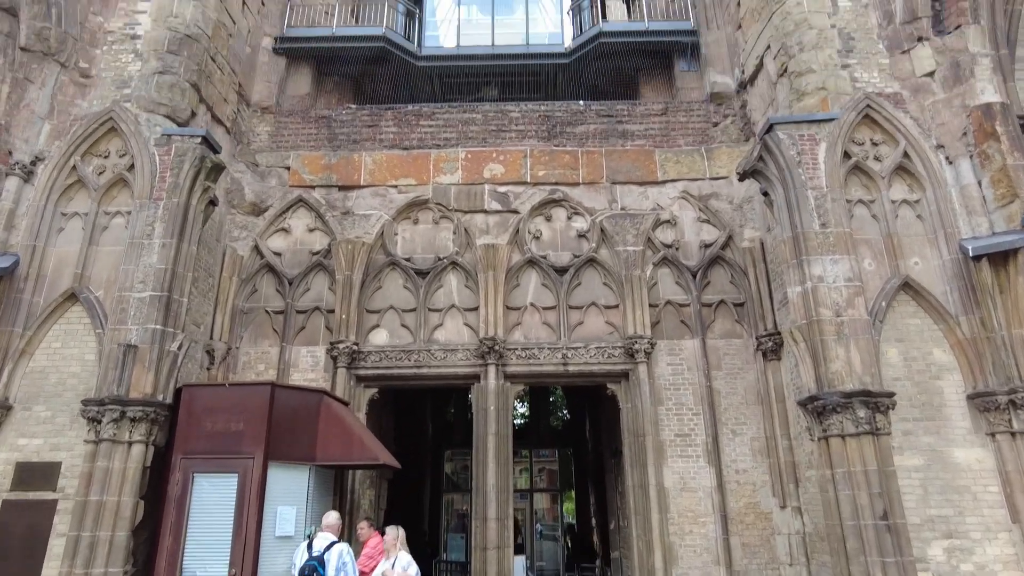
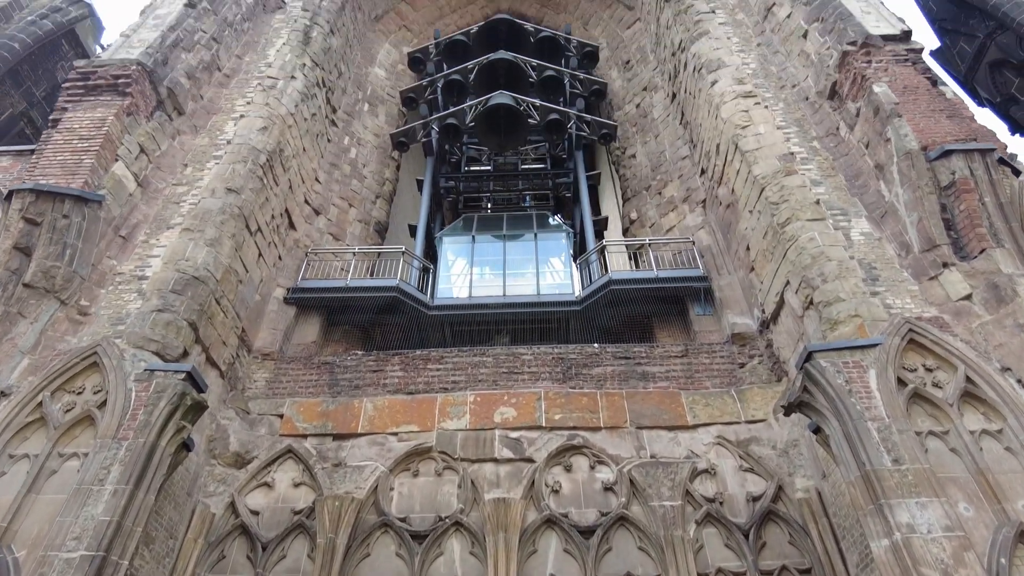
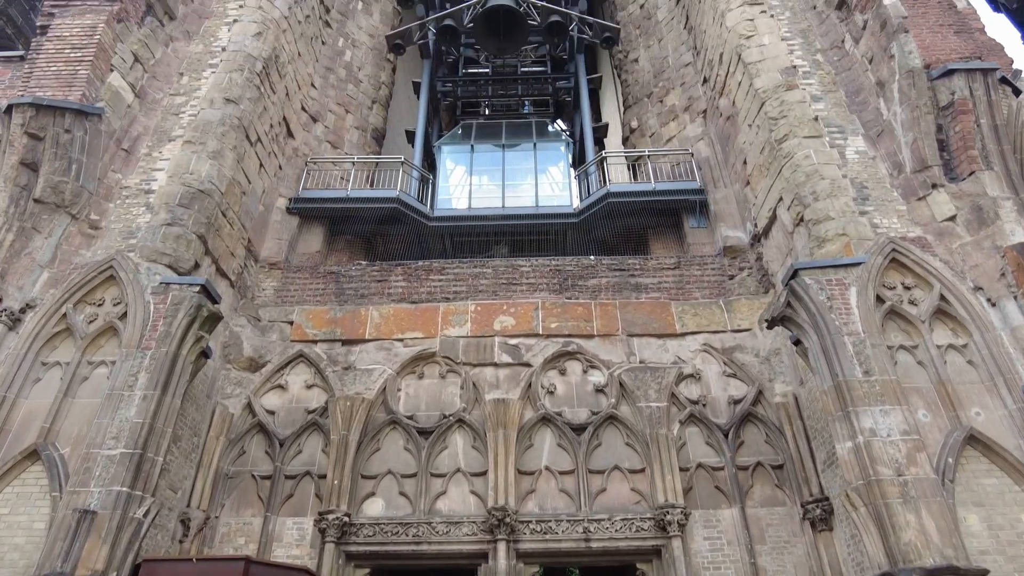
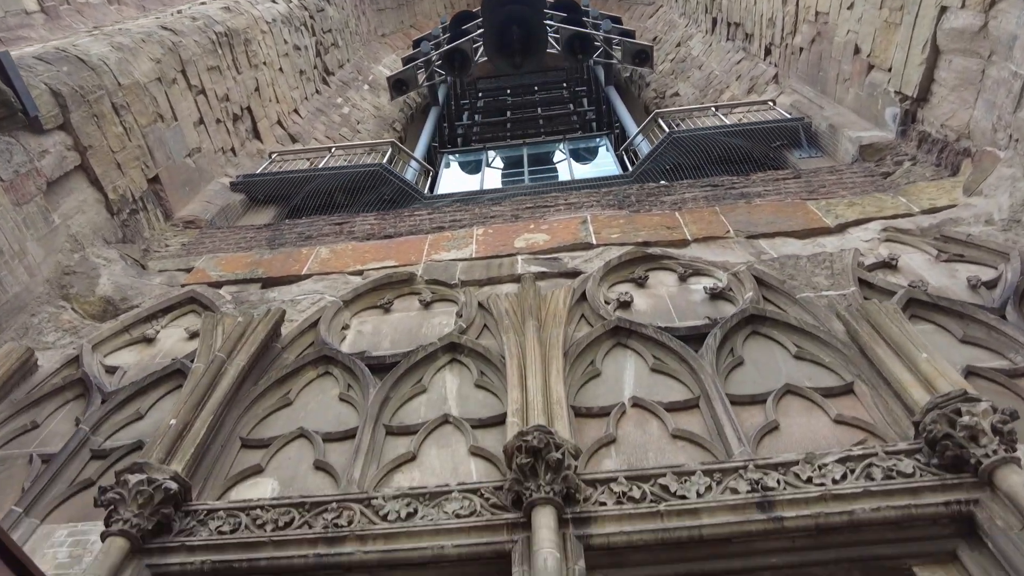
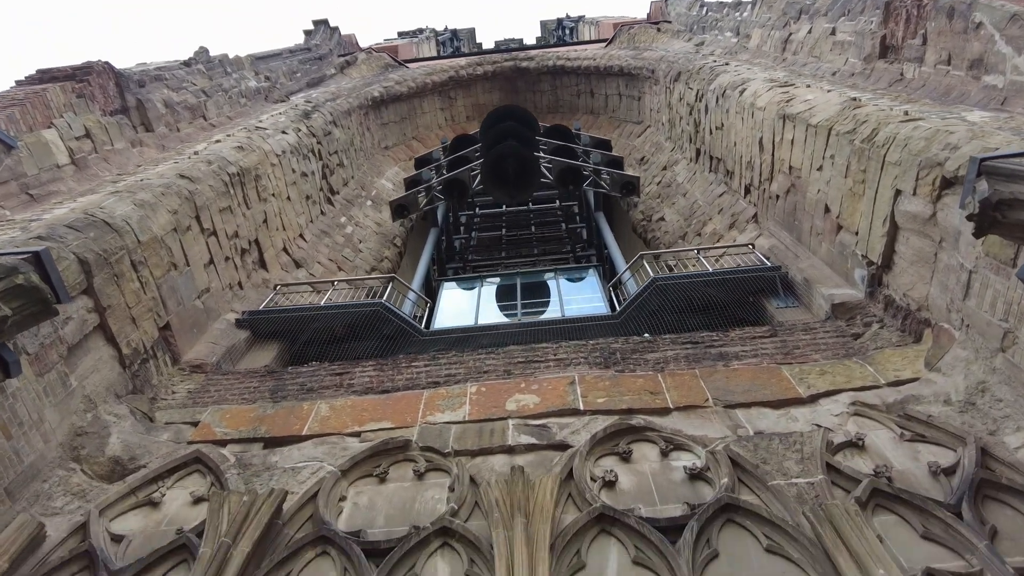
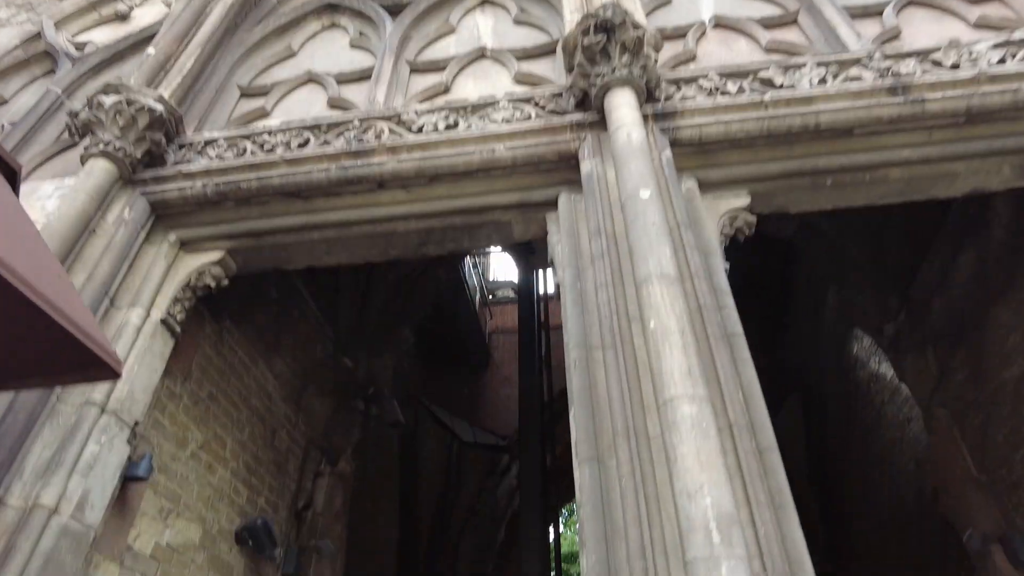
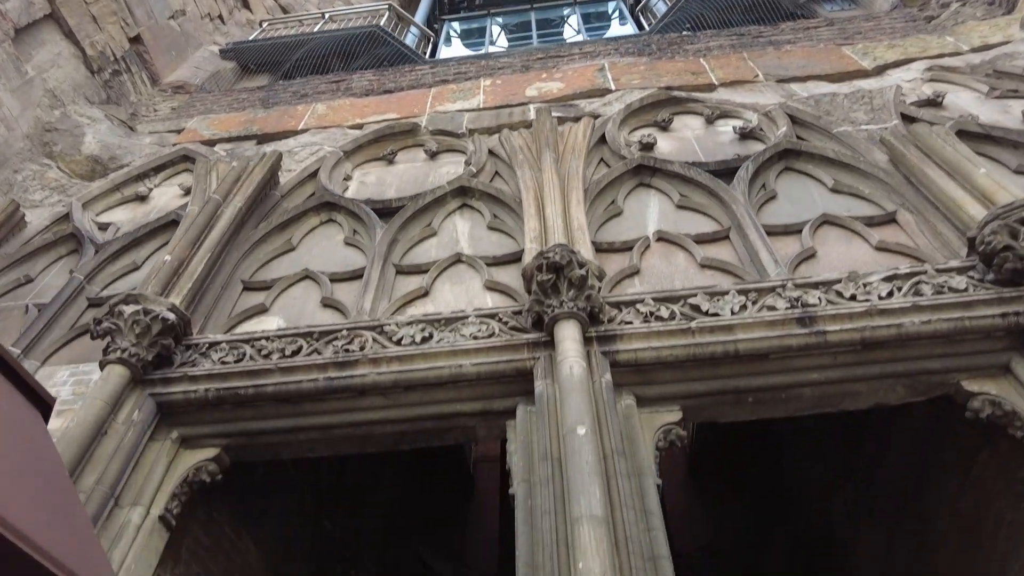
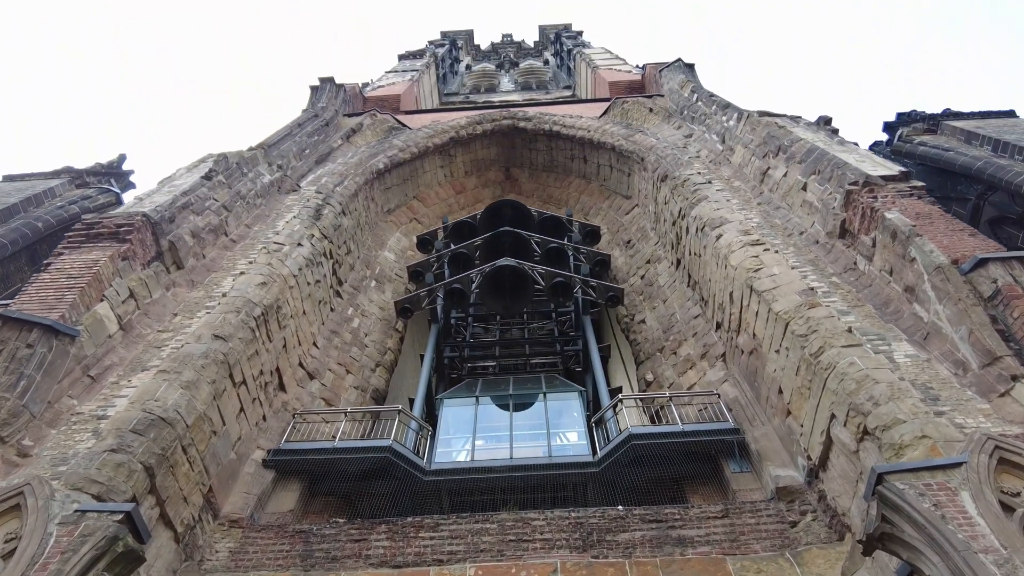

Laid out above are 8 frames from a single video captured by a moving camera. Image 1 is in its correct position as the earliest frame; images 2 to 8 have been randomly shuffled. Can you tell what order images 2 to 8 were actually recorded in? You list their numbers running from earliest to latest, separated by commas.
3, 2, 8, 5, 4, 7, 6
